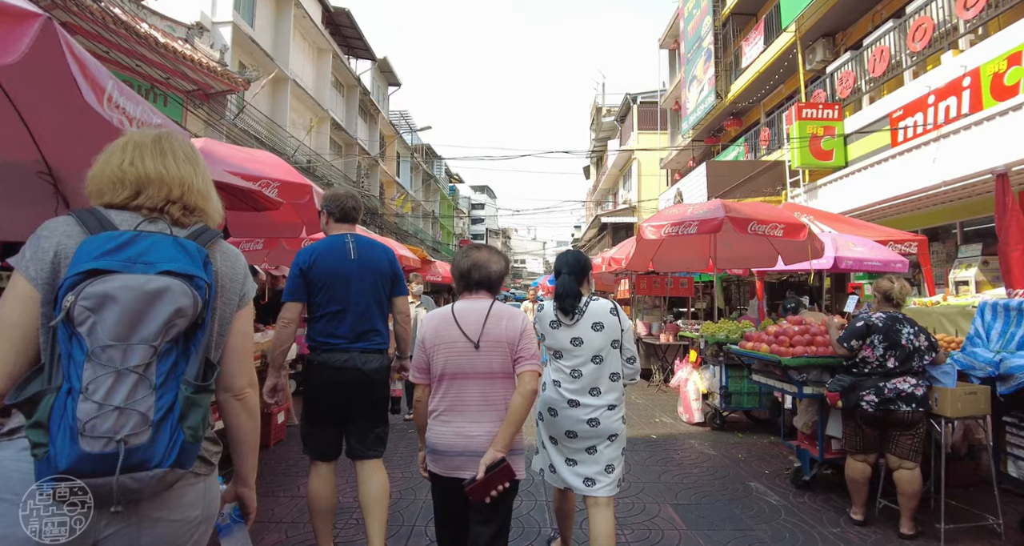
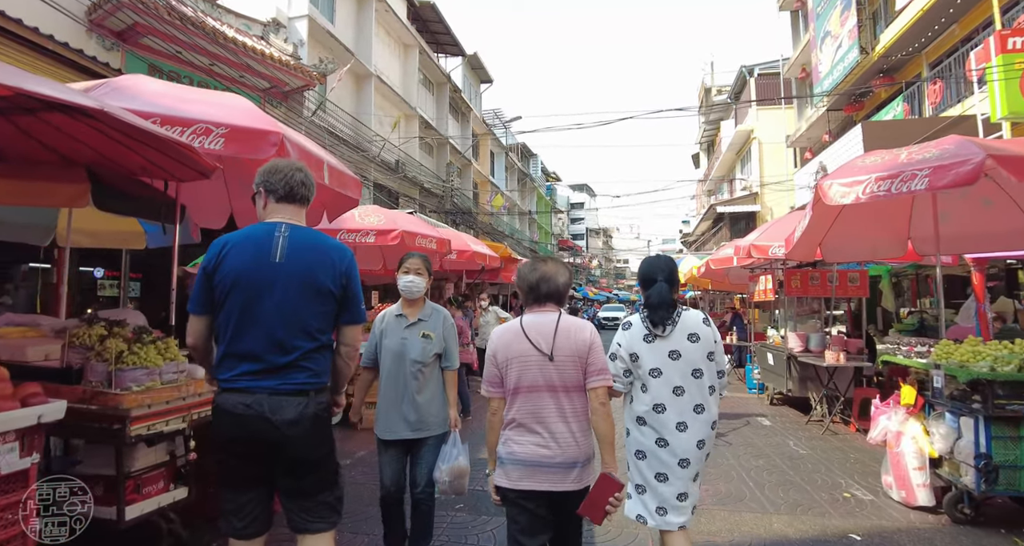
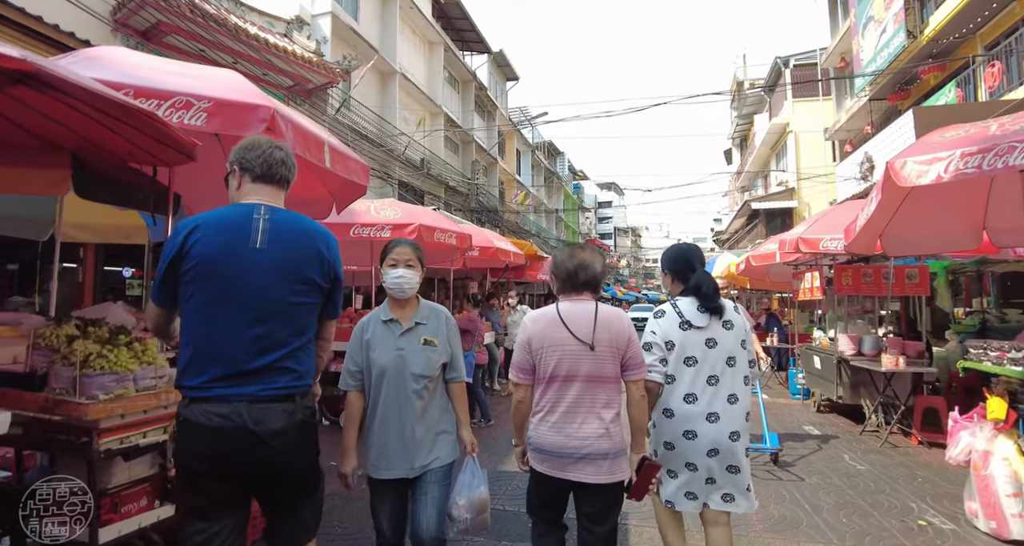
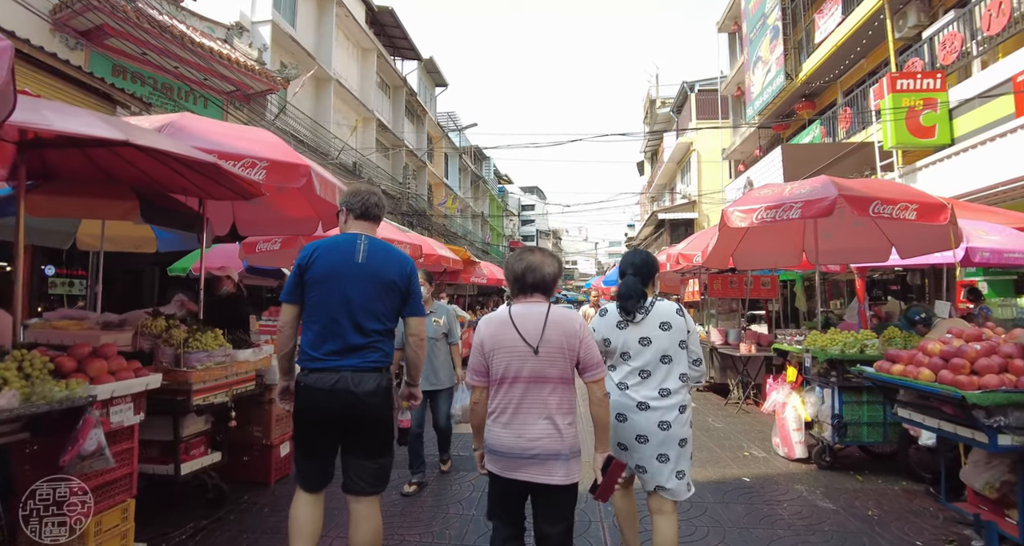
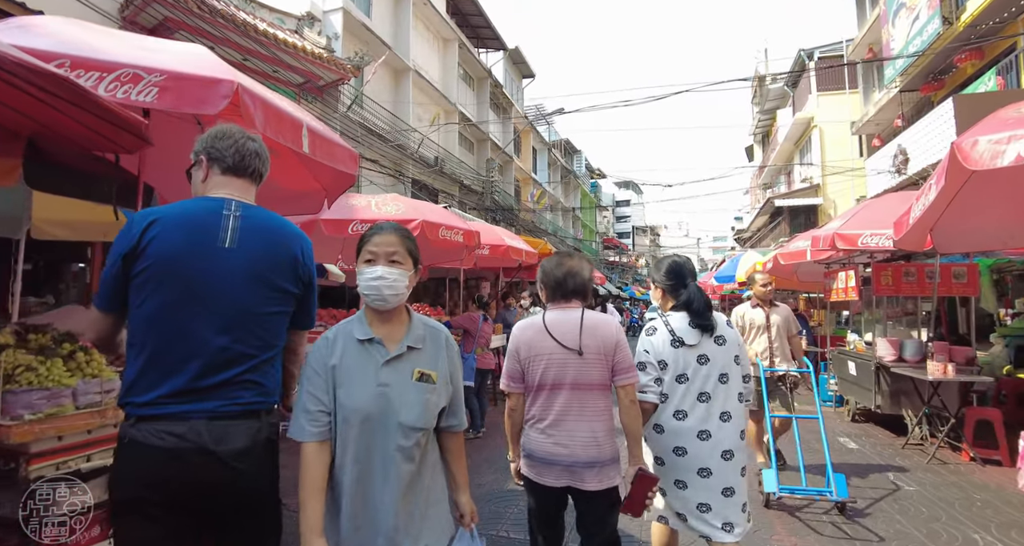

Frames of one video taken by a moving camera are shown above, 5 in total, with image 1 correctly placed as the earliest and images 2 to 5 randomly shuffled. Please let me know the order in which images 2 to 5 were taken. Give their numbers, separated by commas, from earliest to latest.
4, 2, 3, 5
